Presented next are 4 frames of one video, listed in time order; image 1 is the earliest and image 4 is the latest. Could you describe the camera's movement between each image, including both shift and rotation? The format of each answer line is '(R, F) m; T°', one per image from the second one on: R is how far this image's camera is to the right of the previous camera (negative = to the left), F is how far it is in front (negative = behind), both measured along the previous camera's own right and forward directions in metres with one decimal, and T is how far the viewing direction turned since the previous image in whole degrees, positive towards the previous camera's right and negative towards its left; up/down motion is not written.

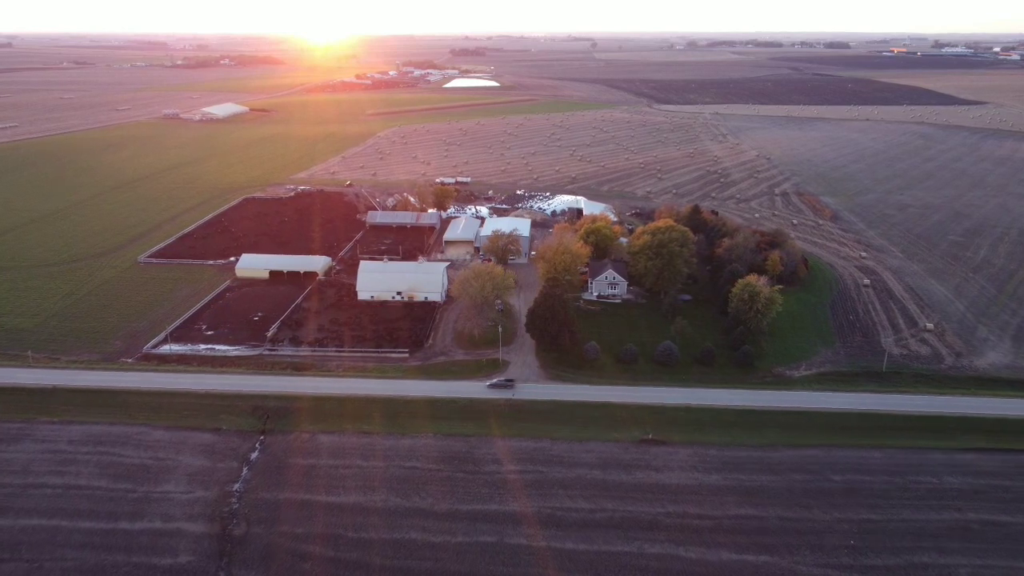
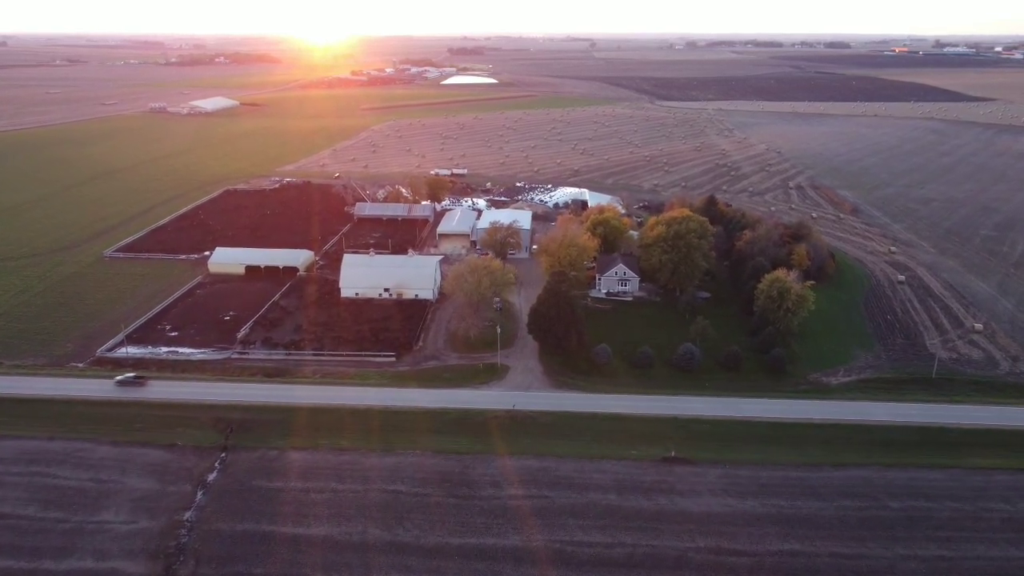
(-0.1, +3.4) m; 0°
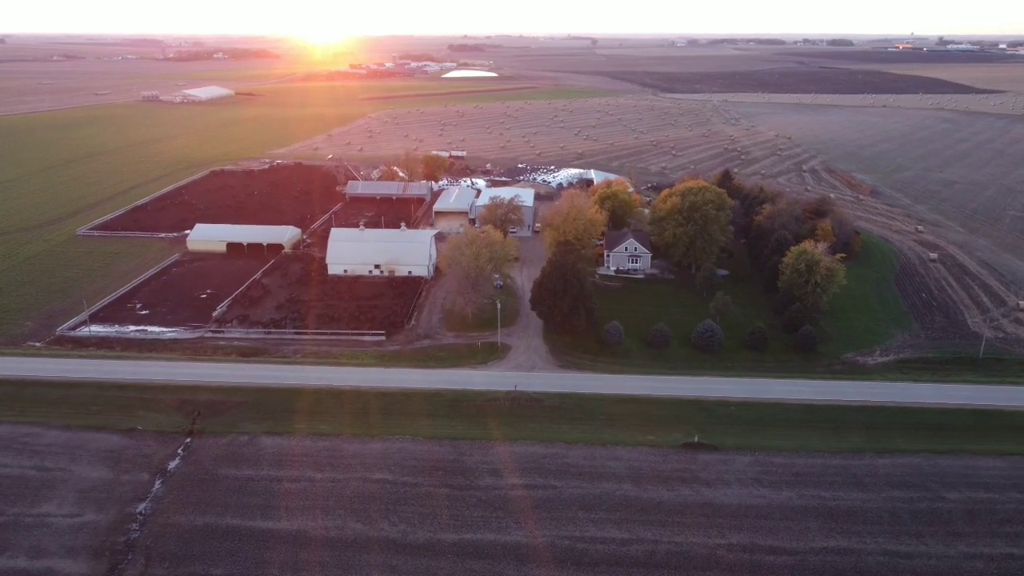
(0.0, +2.5) m; 0°
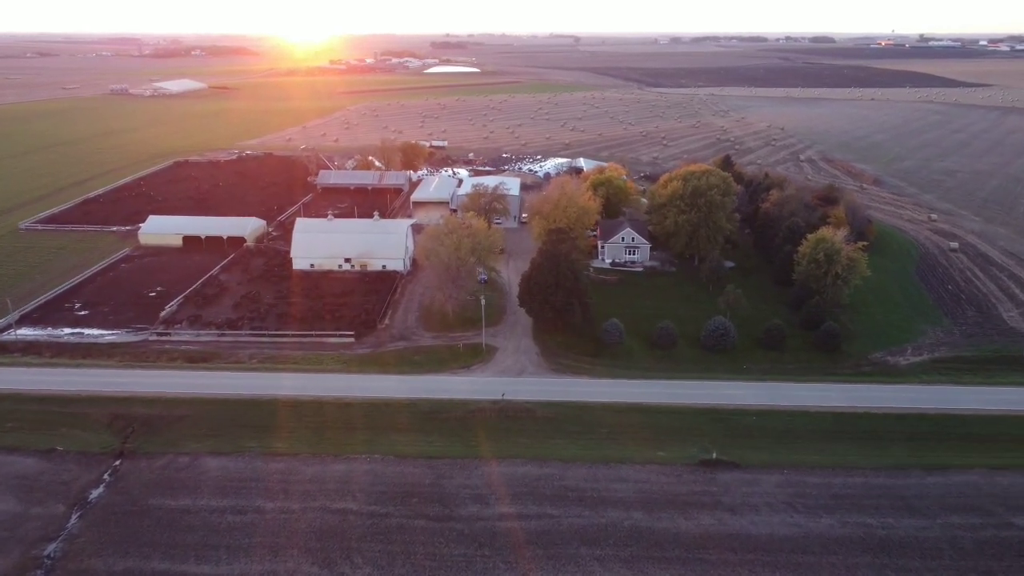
(0.0, +2.8) m; +1°
